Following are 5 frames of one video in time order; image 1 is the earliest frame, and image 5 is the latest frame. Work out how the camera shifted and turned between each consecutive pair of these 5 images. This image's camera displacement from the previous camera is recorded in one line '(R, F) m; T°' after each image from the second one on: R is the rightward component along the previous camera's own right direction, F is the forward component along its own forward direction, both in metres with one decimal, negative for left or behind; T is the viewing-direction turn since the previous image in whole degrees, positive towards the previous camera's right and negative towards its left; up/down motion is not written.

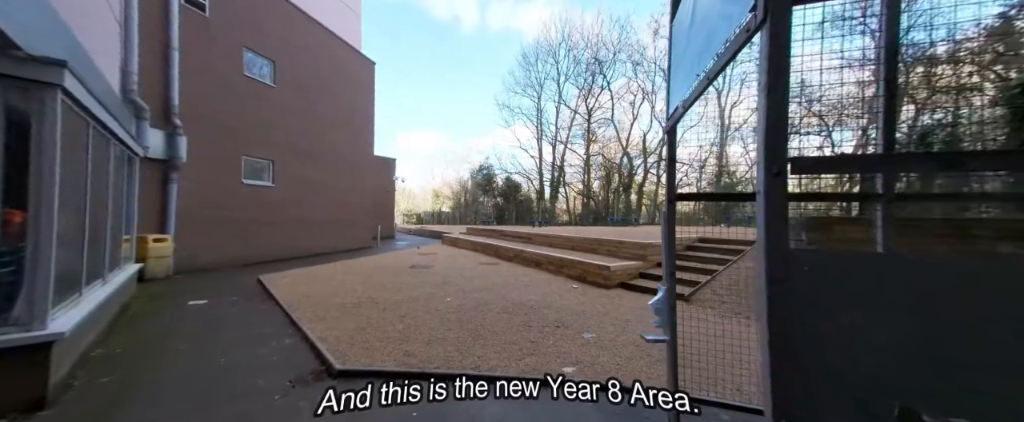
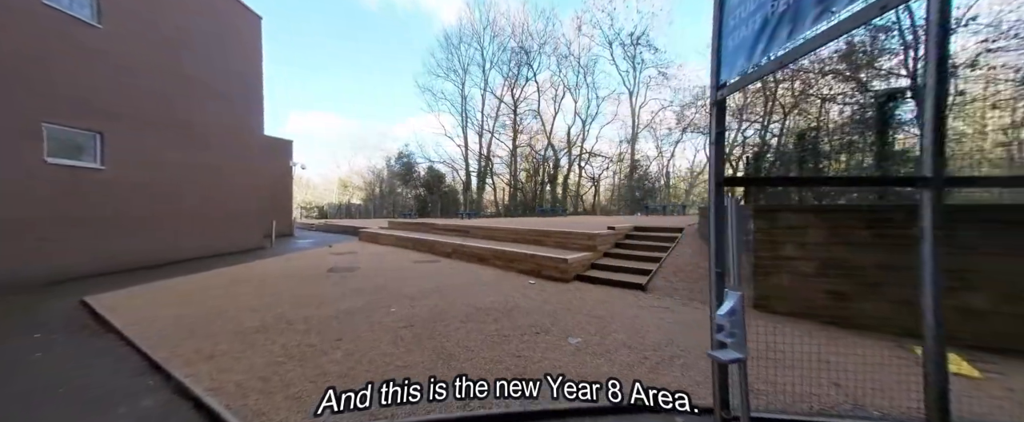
(-0.4, +0.5) m; +15°
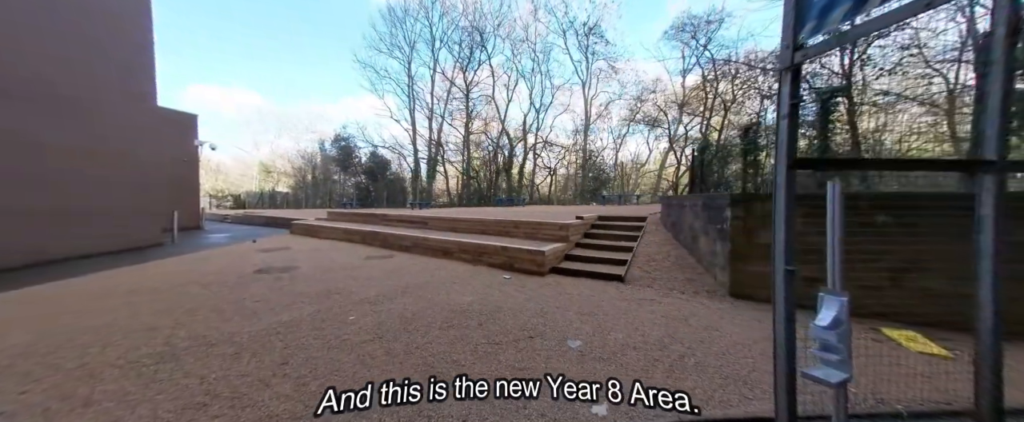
(-0.3, +0.4) m; +10°
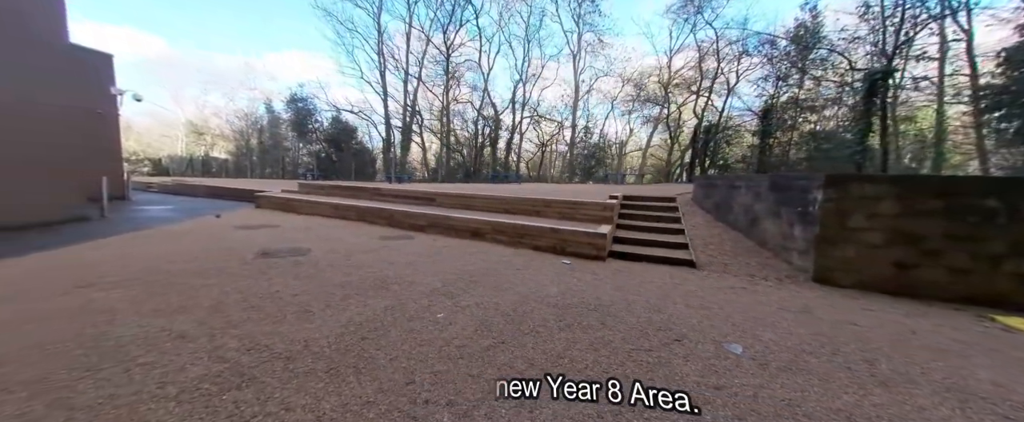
(-1.3, +0.5) m; +6°
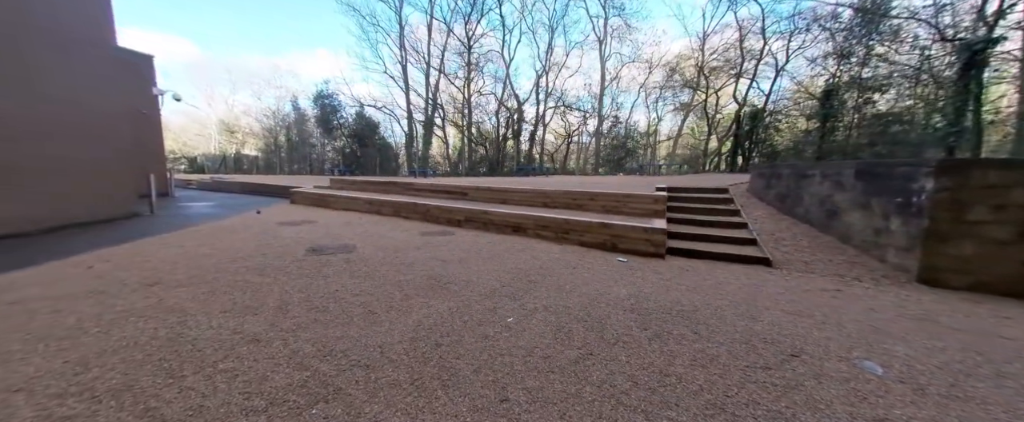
(-0.4, +0.2) m; -4°
